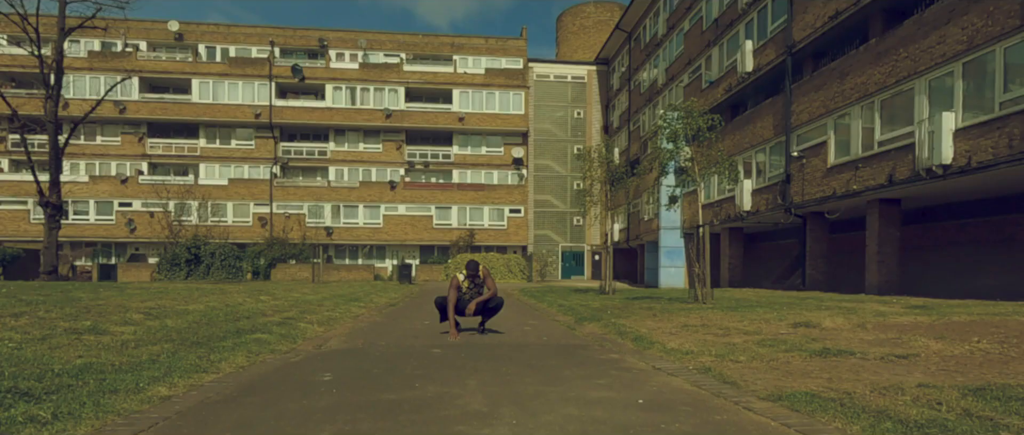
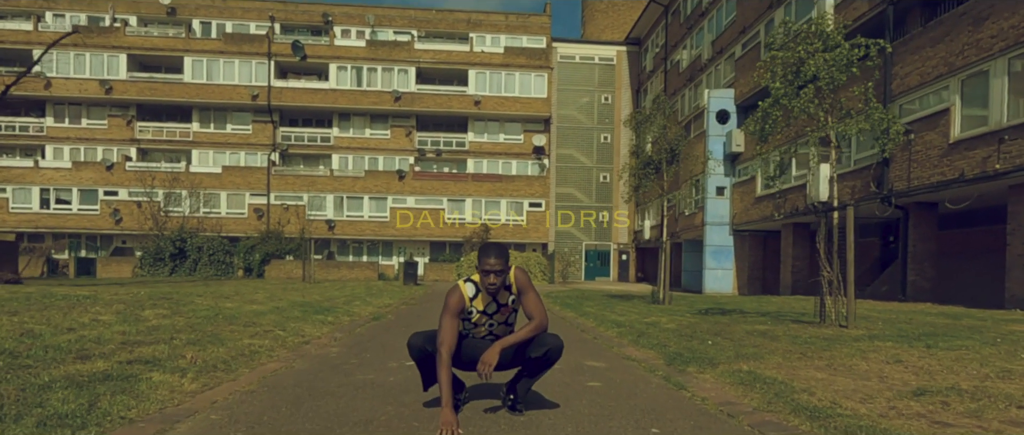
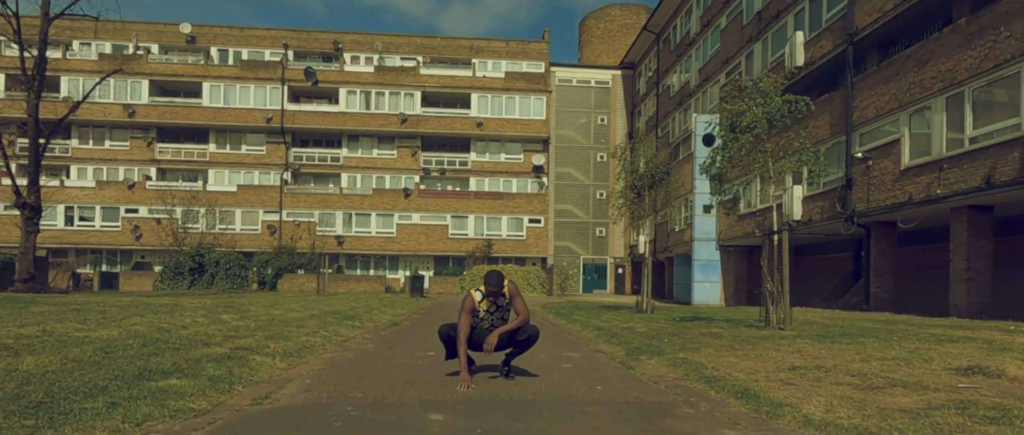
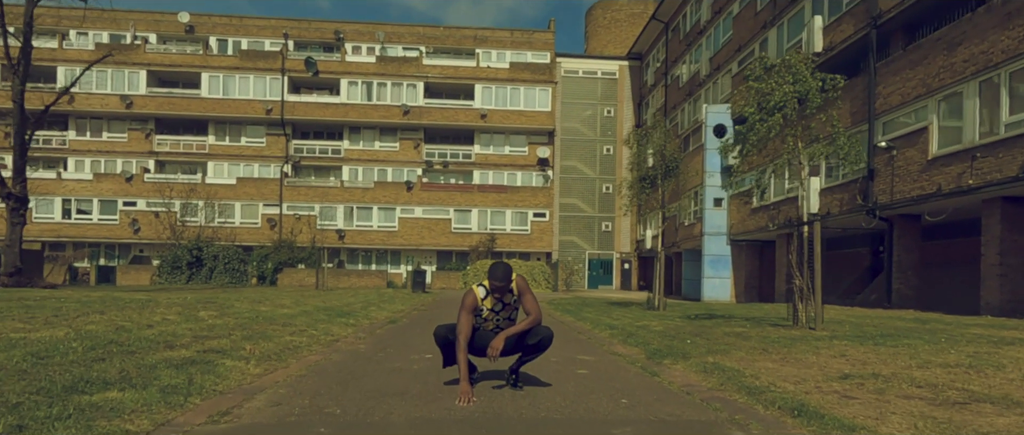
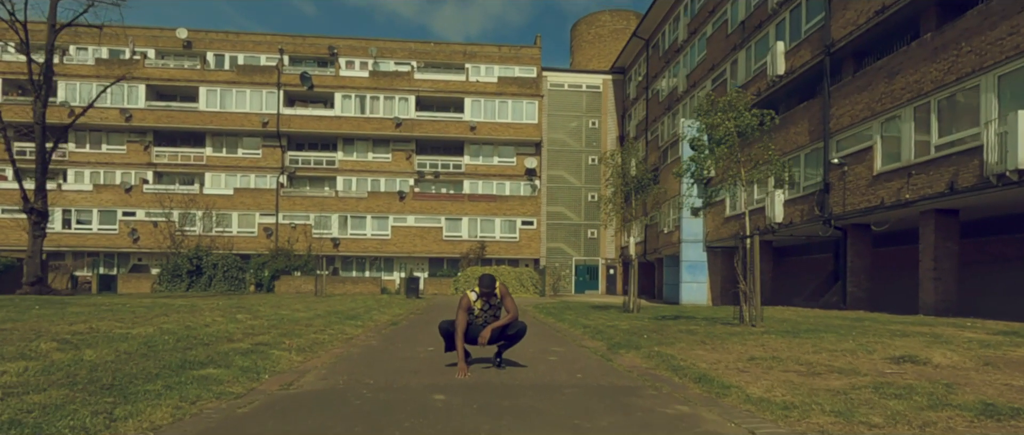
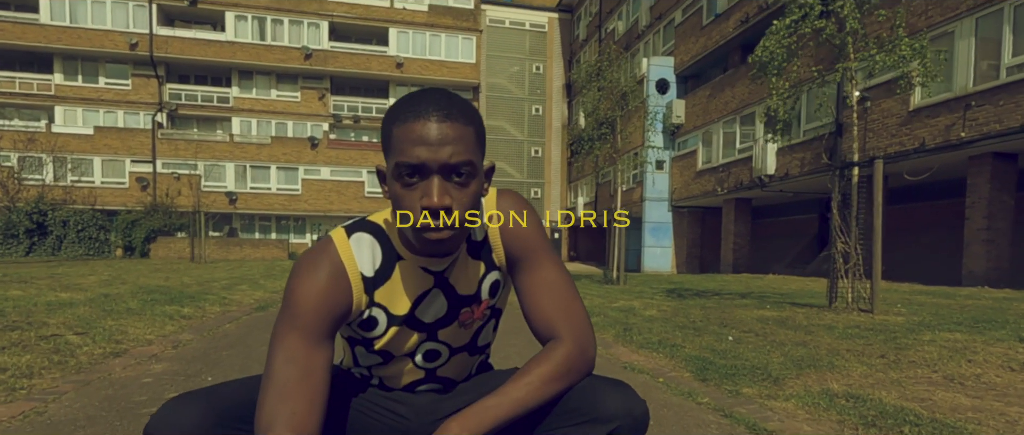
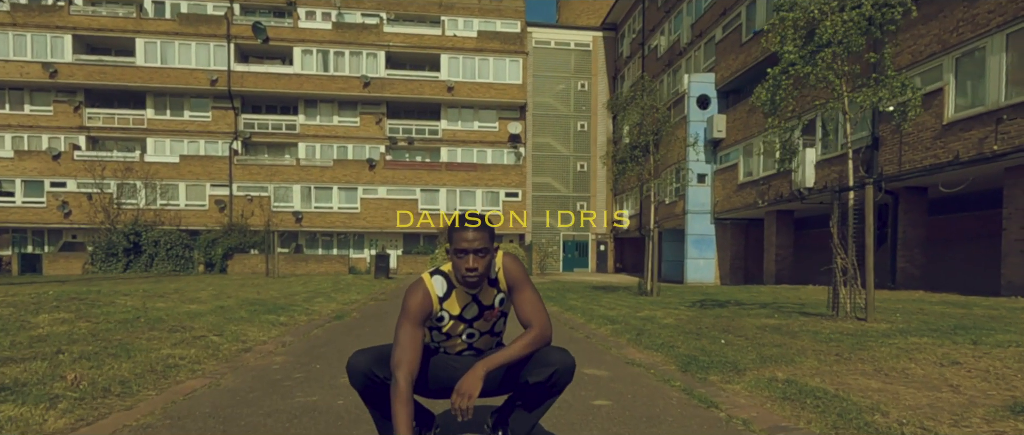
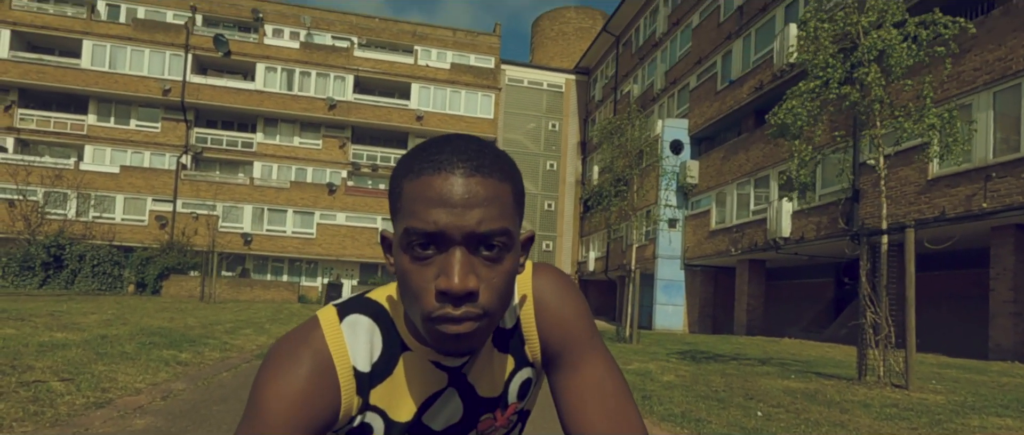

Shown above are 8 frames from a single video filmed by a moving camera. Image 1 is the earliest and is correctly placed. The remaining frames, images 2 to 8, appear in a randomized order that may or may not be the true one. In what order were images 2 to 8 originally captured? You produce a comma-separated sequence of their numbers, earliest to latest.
5, 3, 4, 2, 7, 6, 8
